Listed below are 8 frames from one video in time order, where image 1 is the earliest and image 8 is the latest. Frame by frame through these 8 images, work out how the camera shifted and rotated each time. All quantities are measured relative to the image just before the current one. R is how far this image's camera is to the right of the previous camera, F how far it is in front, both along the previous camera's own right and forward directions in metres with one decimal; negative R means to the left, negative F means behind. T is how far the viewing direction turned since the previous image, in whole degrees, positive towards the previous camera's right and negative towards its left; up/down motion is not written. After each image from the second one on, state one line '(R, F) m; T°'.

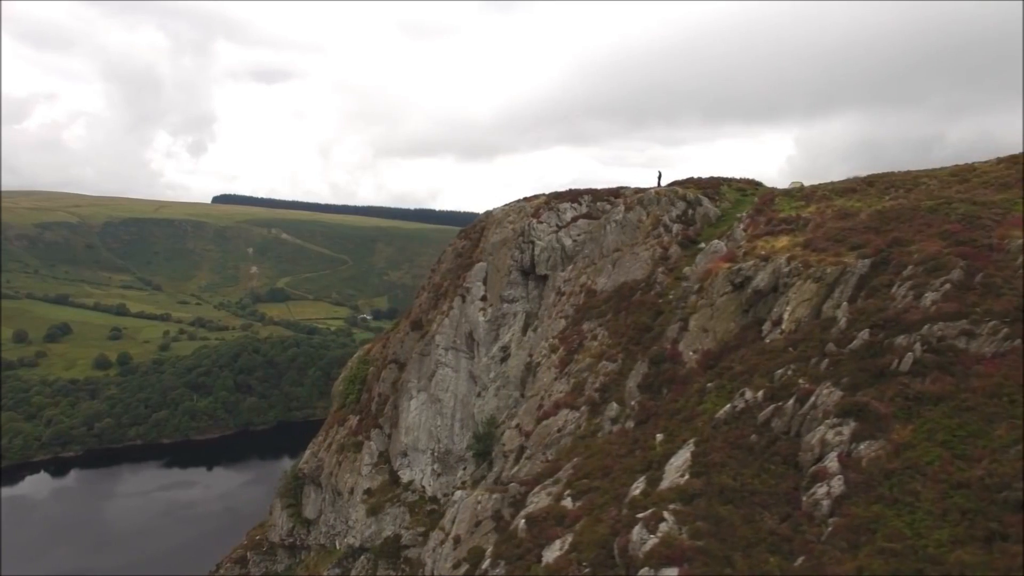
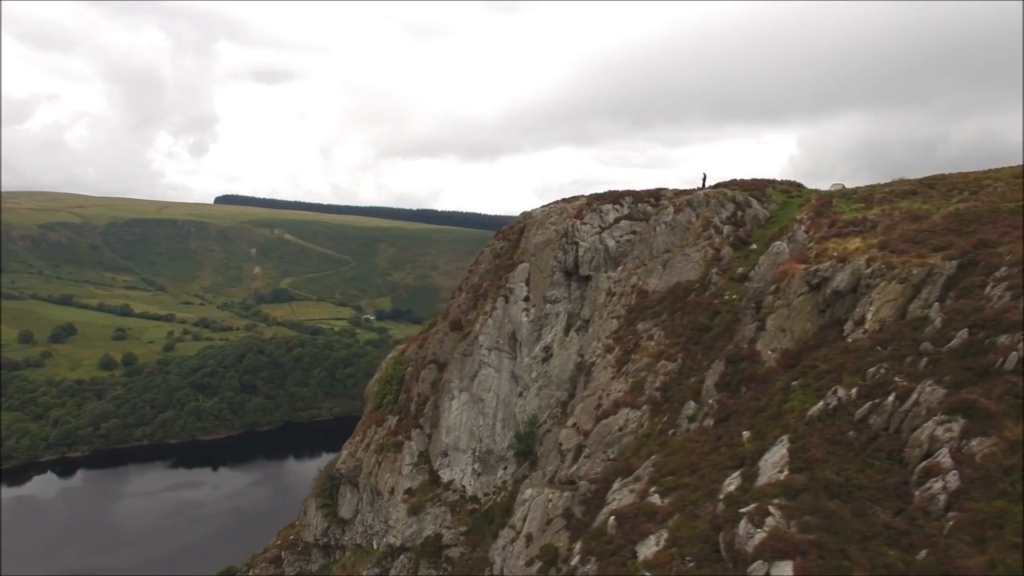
(-3.4, -0.4) m; 0°
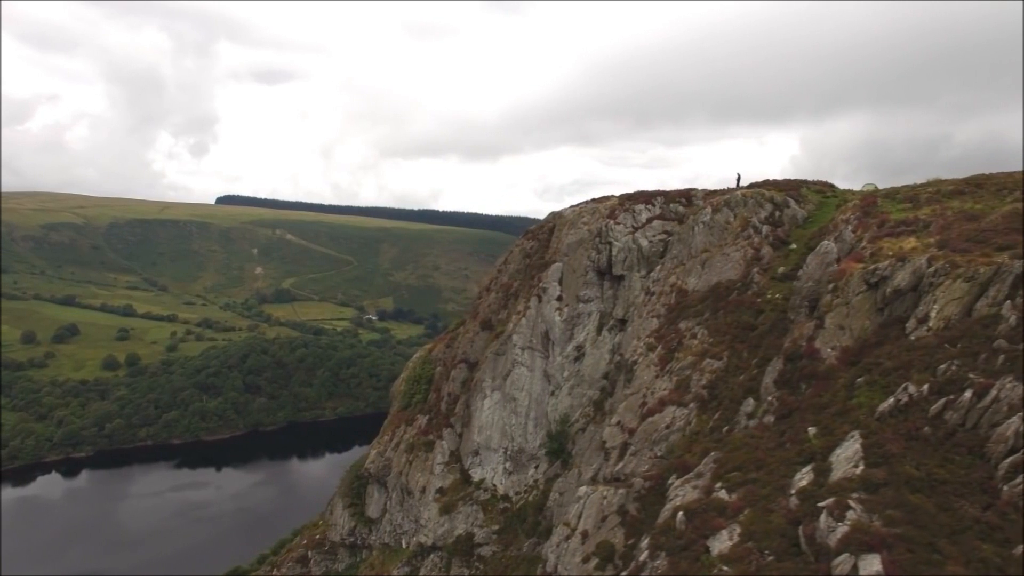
(-2.7, -0.3) m; 0°
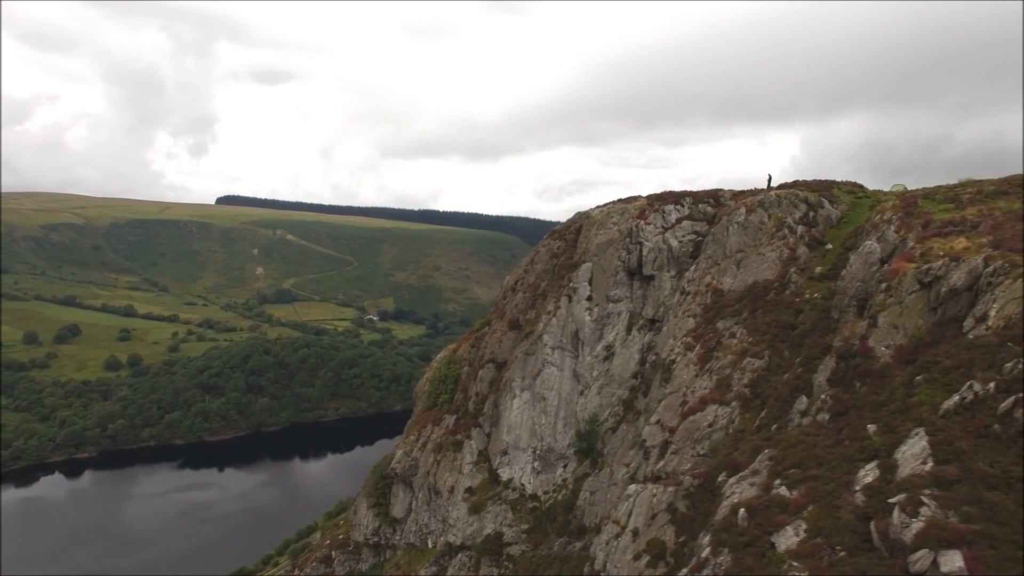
(-2.5, -0.2) m; 0°
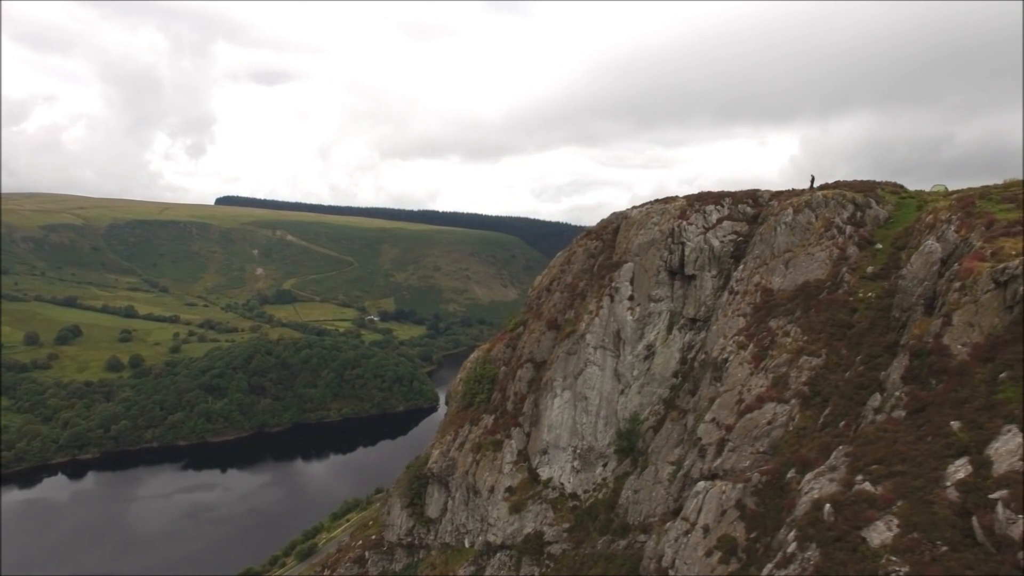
(-3.6, -0.3) m; 0°
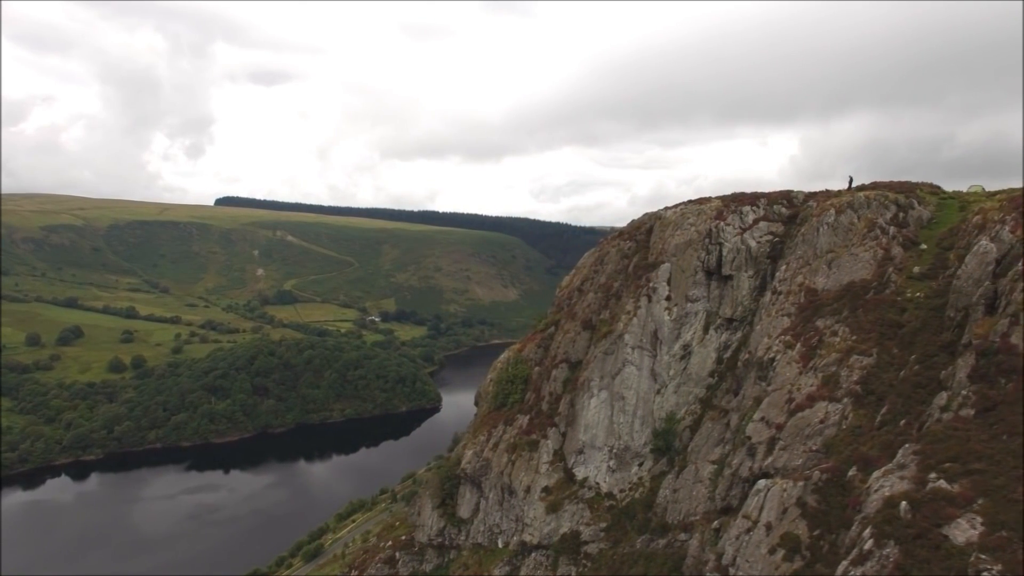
(-3.2, -0.2) m; 0°
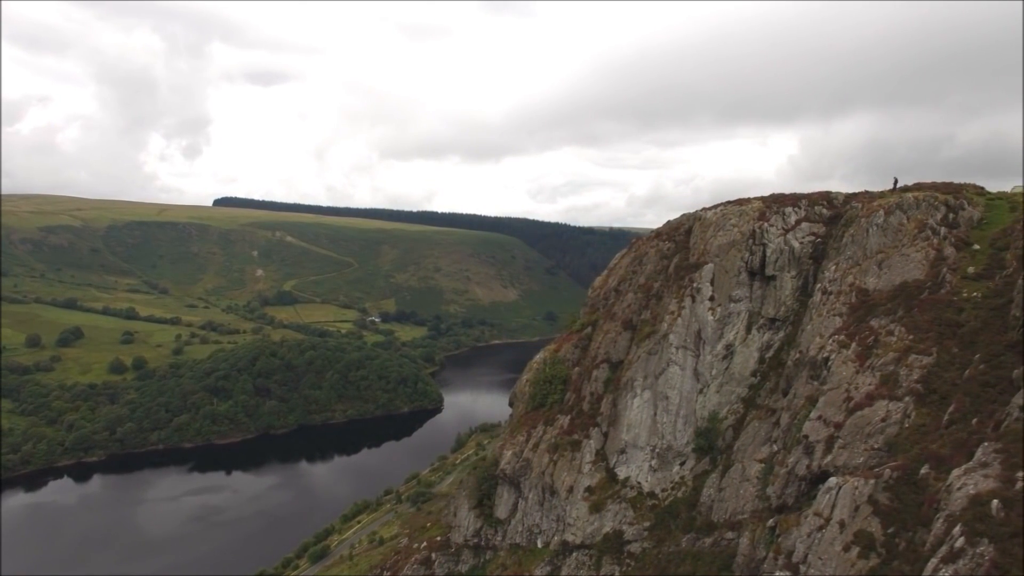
(-3.9, -0.2) m; 0°
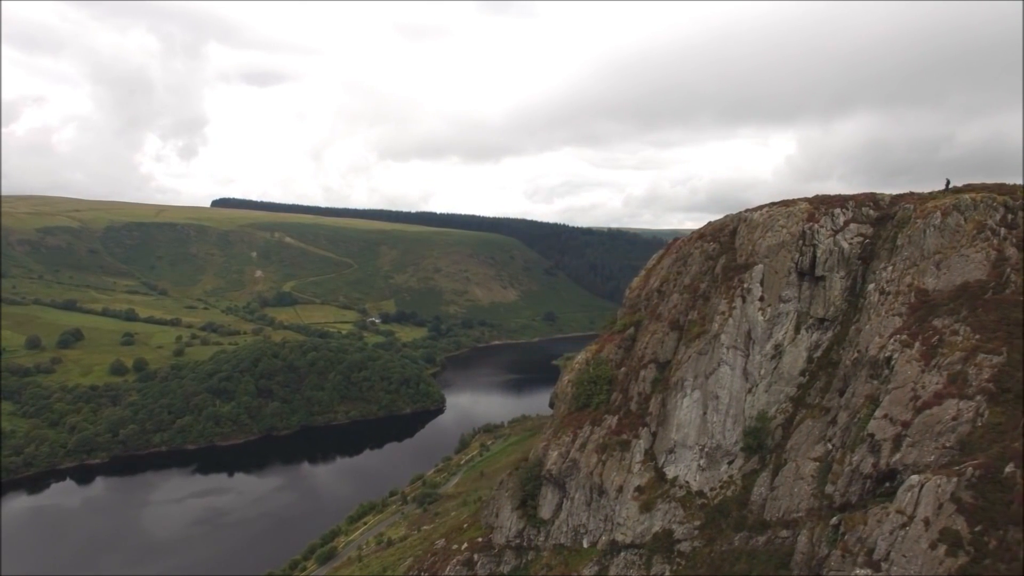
(-4.6, -0.1) m; 0°
